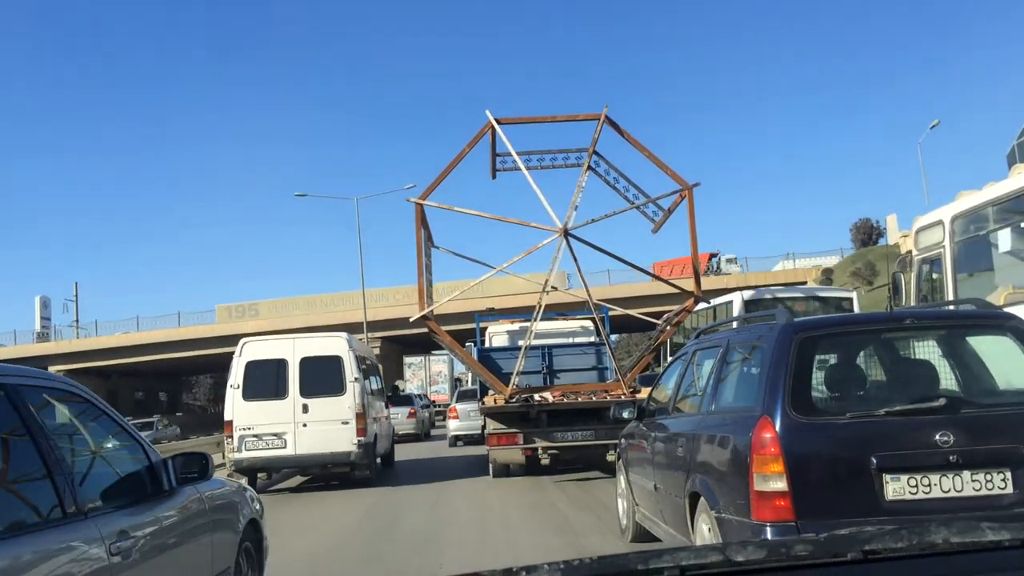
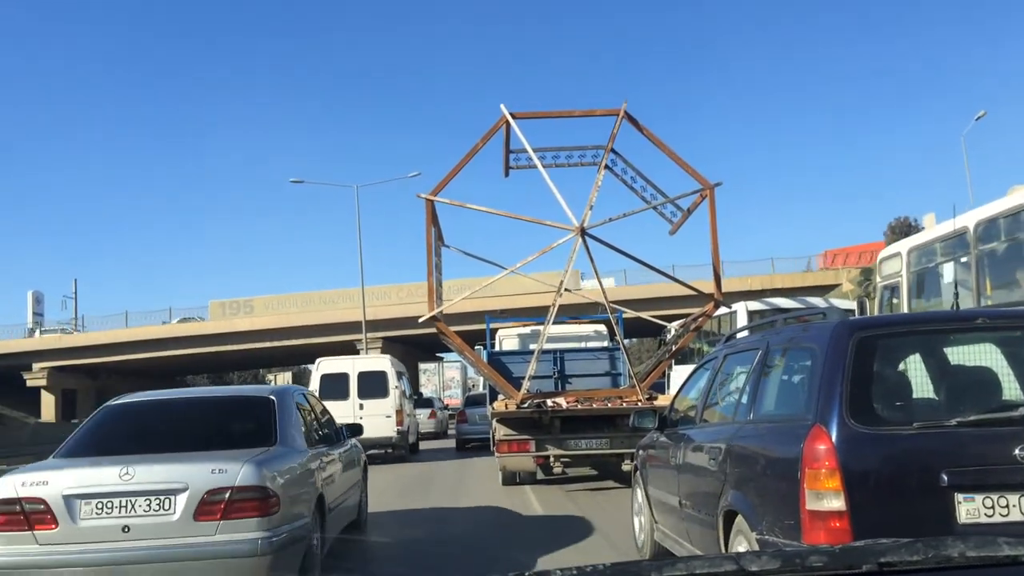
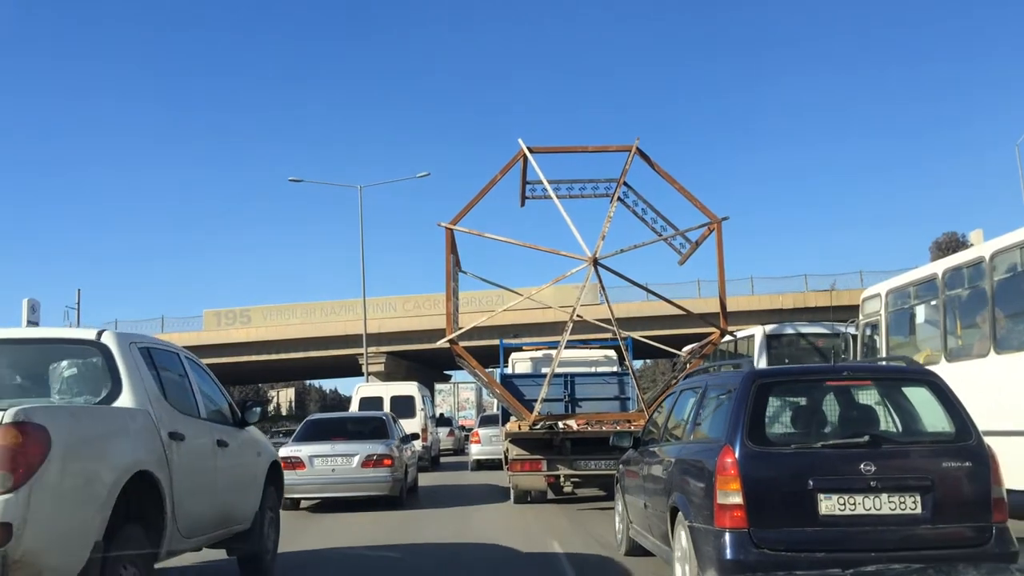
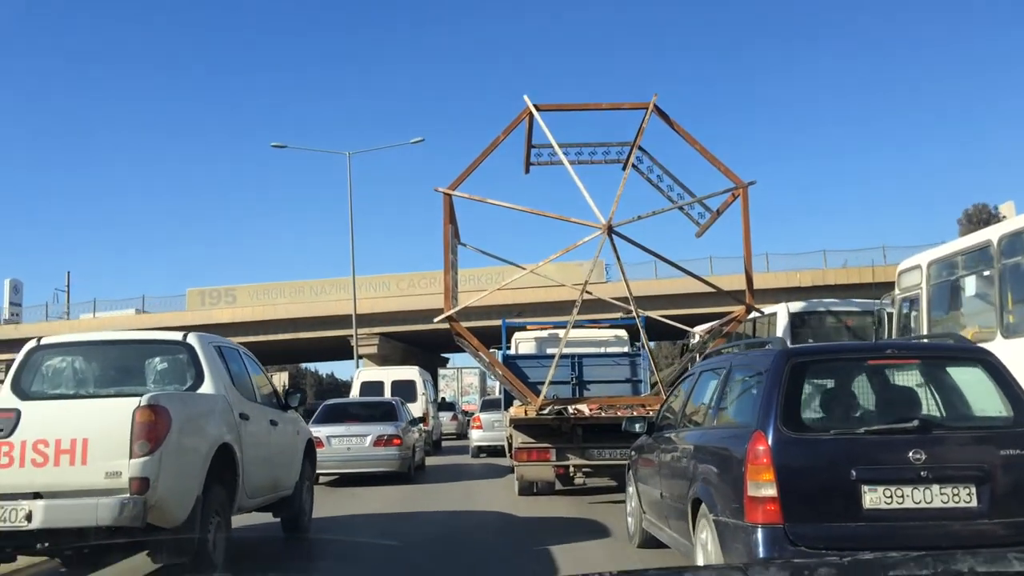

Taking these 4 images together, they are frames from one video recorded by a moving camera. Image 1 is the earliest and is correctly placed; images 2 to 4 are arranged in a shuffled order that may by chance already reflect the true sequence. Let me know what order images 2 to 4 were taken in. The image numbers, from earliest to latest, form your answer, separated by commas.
2, 3, 4
